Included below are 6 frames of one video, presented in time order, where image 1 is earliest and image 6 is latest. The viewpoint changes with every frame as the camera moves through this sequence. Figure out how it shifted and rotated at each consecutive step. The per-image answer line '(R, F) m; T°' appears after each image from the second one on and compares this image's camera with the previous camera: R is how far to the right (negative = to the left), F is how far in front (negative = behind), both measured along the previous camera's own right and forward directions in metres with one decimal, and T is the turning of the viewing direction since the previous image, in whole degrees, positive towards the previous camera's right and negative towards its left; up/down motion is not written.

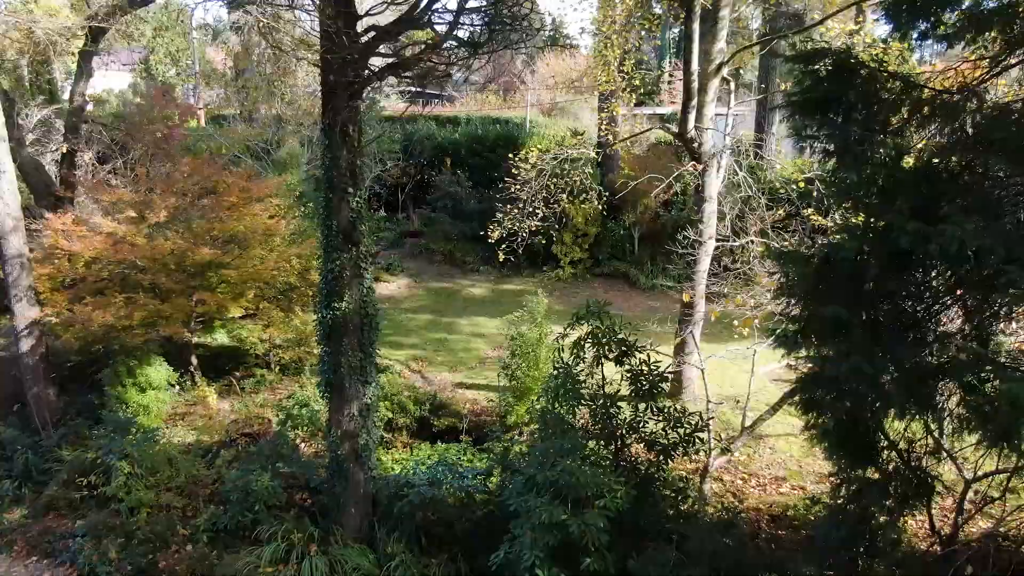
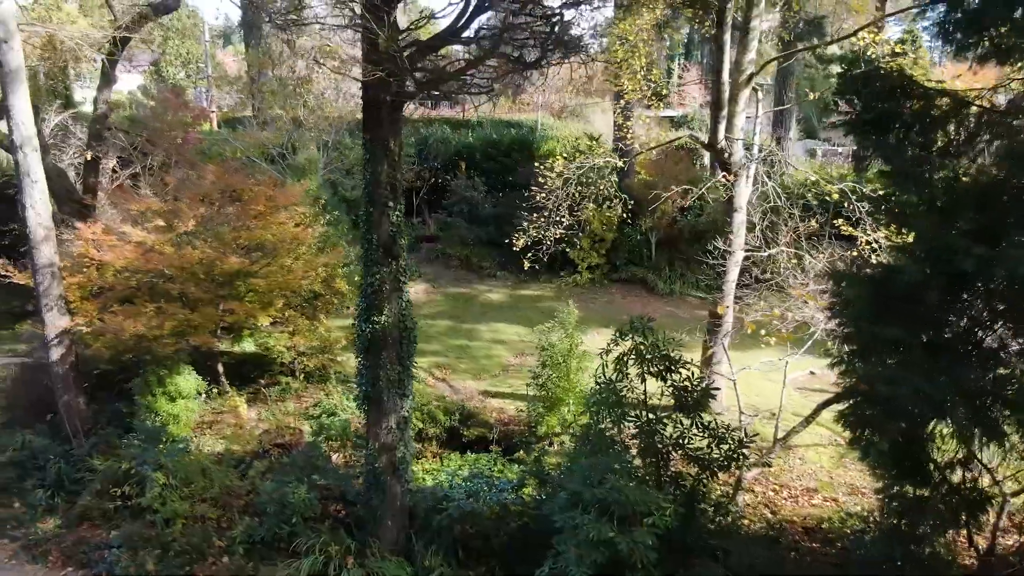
(-0.2, 0.0) m; 0°
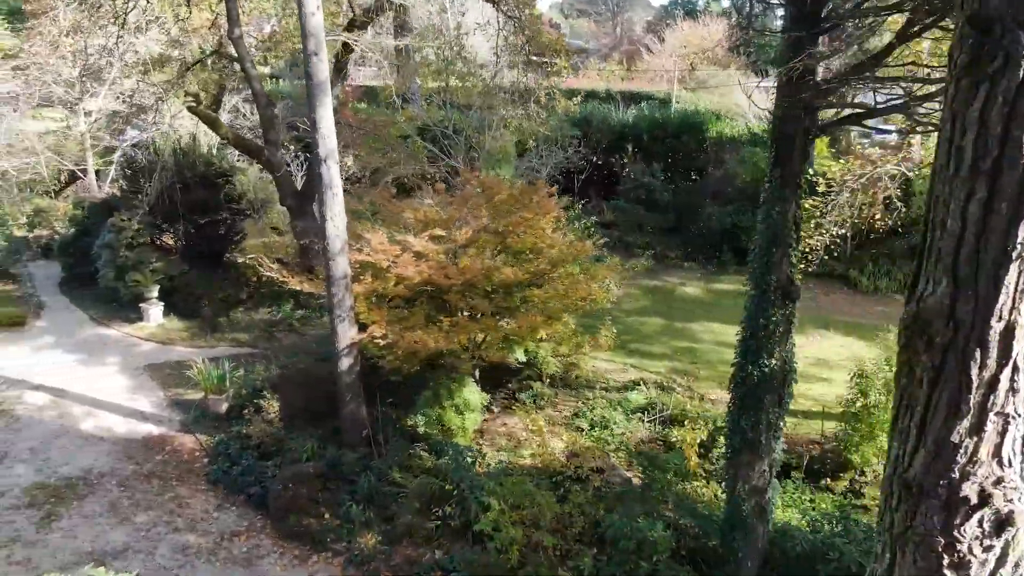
(-2.1, +0.1) m; -4°
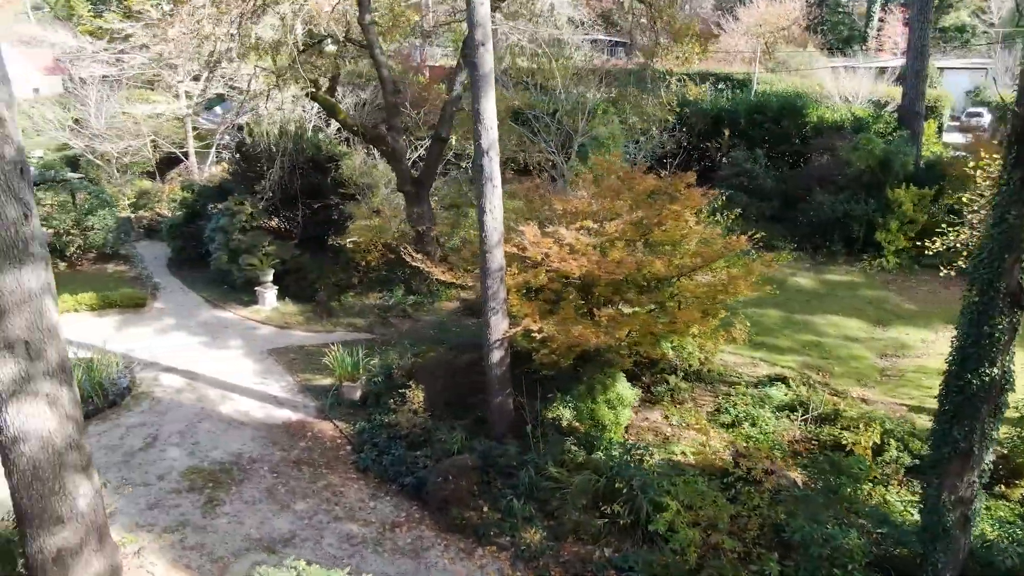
(-1.1, +0.1) m; -3°
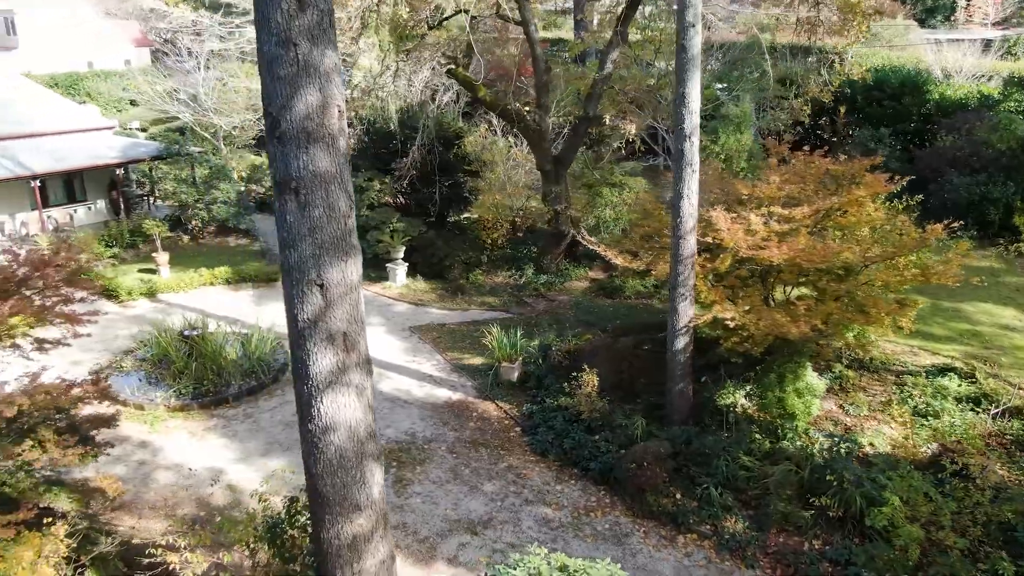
(-1.4, 0.0) m; -2°
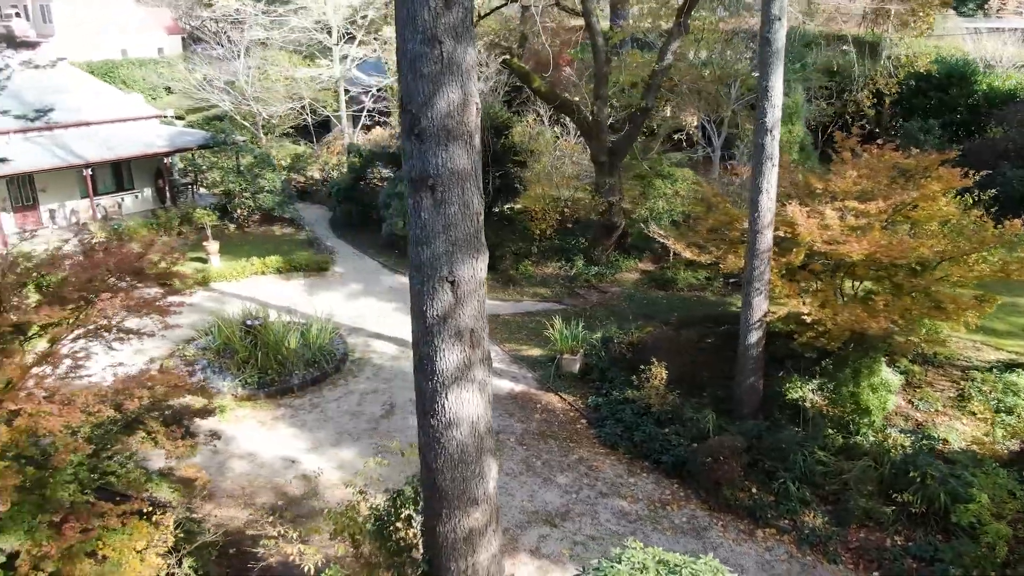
(-0.6, 0.0) m; -1°
